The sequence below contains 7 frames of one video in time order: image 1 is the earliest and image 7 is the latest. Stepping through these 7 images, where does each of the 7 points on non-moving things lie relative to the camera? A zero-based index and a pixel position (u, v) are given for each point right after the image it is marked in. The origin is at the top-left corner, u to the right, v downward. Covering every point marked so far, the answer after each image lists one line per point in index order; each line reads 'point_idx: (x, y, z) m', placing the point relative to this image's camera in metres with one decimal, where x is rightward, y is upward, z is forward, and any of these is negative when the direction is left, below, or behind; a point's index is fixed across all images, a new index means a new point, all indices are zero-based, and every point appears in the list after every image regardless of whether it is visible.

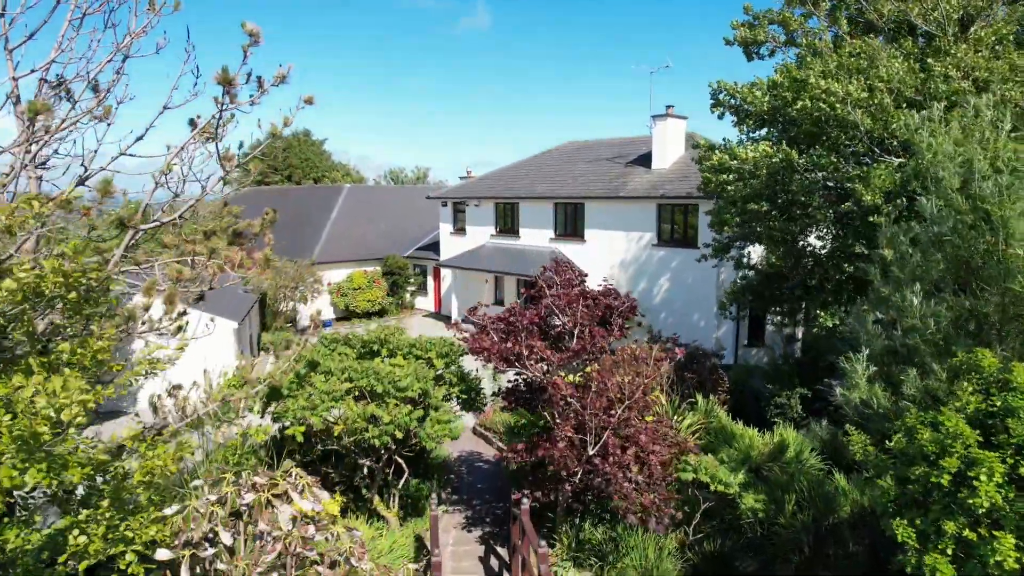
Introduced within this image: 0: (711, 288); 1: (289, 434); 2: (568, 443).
0: (+6.2, 0.0, +18.6) m
1: (-2.6, -1.8, +7.2) m
2: (+0.7, -1.9, +7.3) m
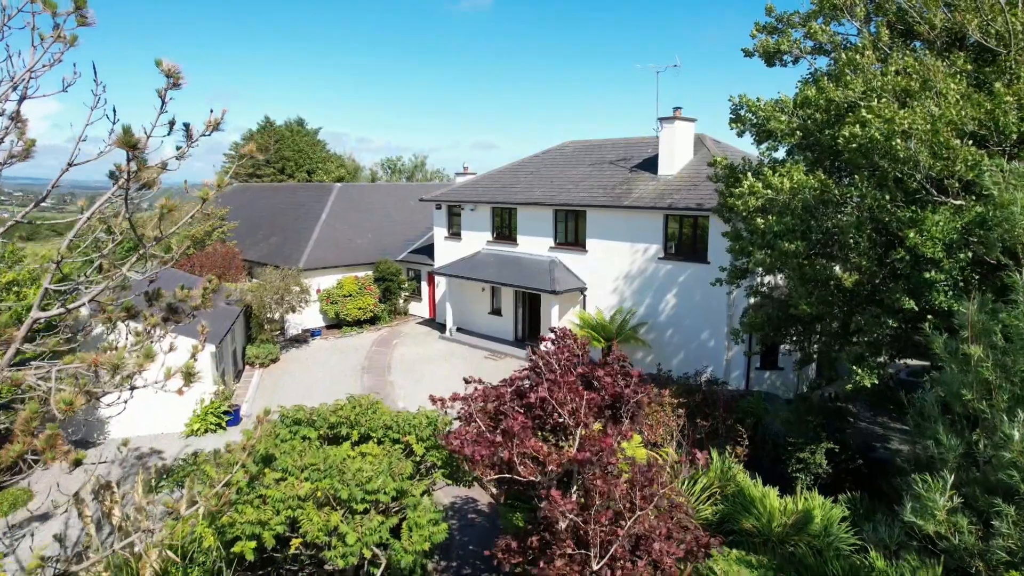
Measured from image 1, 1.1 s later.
0: (+6.1, -0.5, +17.4) m
1: (-2.7, -2.6, +6.0) m
2: (+0.6, -2.7, +6.2) m
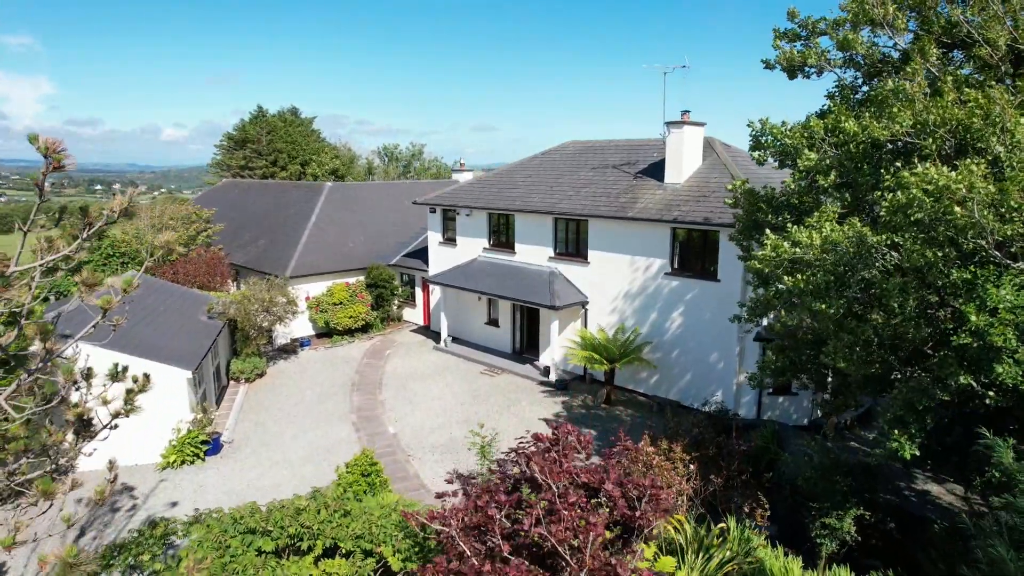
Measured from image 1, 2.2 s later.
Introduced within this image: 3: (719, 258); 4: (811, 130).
0: (+6.0, -1.1, +16.4) m
1: (-2.8, -3.4, +5.0) m
2: (+0.5, -3.6, +5.2) m
3: (+5.6, +0.9, +16.5) m
4: (+4.6, +2.3, +9.3) m
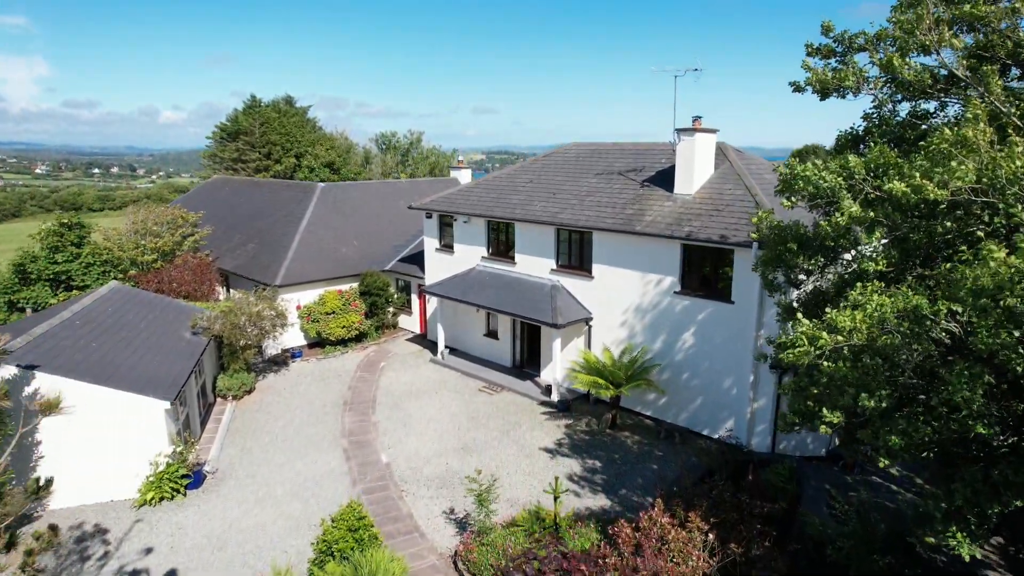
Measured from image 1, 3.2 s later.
0: (+6.0, -1.6, +15.4) m
1: (-2.8, -4.3, +4.1) m
2: (+0.5, -4.4, +4.2) m
3: (+5.6, +0.3, +15.4) m
4: (+4.6, +1.6, +8.2) m
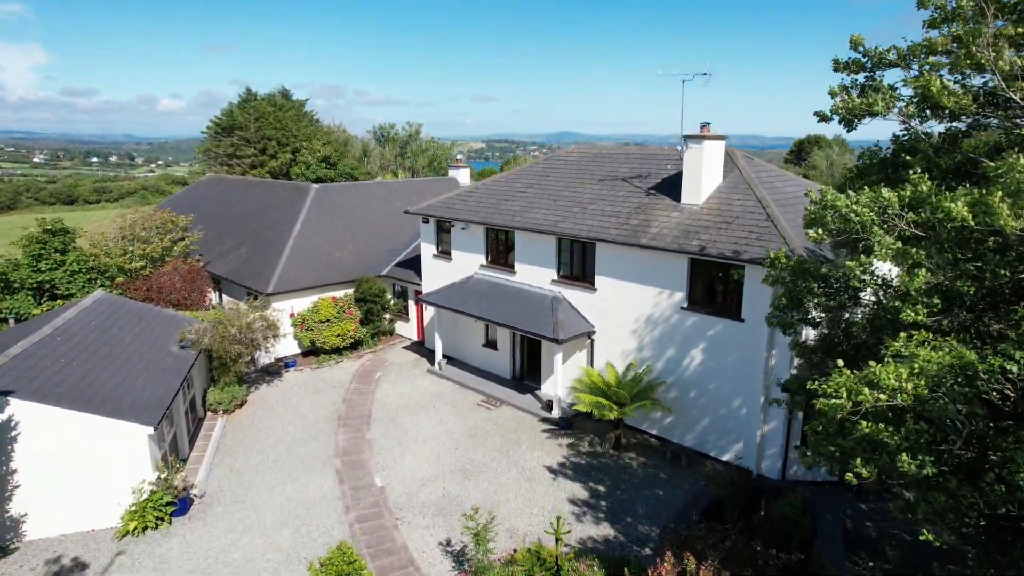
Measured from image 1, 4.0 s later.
0: (+6.0, -2.1, +14.7) m
1: (-2.8, -4.9, +3.4) m
2: (+0.5, -5.1, +3.6) m
3: (+5.6, -0.1, +14.7) m
4: (+4.6, +1.0, +7.4) m
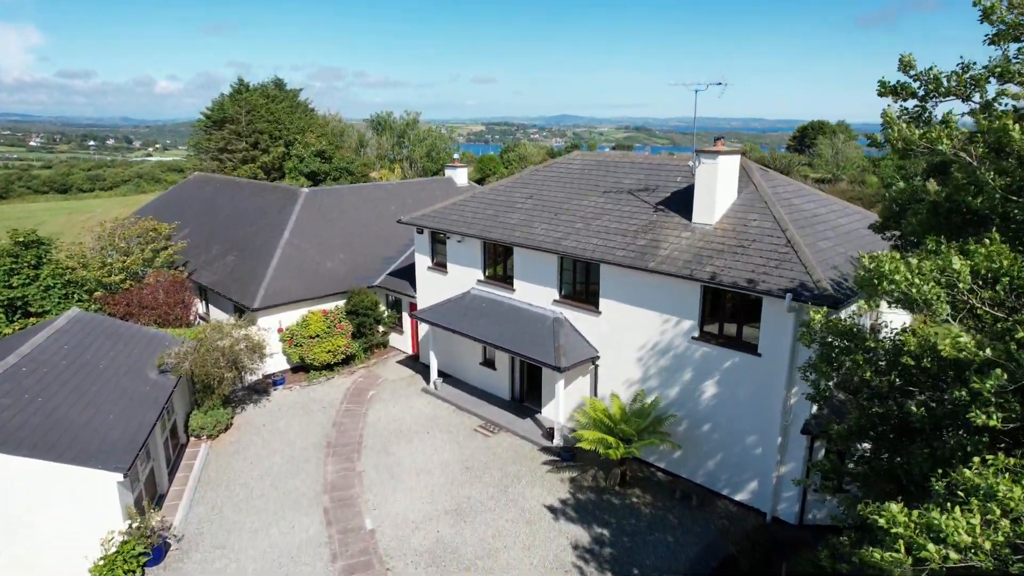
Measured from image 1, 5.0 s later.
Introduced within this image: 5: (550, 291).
0: (+5.9, -2.8, +13.6) m
1: (-2.9, -6.0, +2.5) m
2: (+0.5, -6.1, +2.6) m
3: (+5.6, -0.9, +13.6) m
4: (+4.5, +0.1, +6.3) m
5: (+1.1, -0.1, +18.1) m
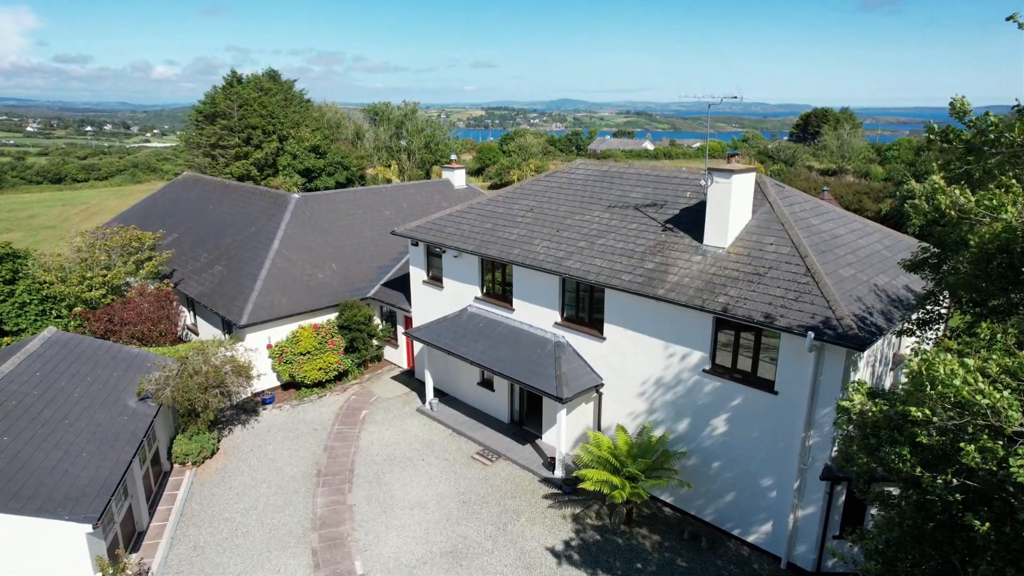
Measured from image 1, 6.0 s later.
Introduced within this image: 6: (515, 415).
0: (+5.9, -3.5, +12.7) m
1: (-2.9, -6.9, +1.6) m
2: (+0.4, -7.0, +1.8) m
3: (+5.6, -1.6, +12.6) m
4: (+4.5, -0.8, +5.3) m
5: (+1.1, -0.7, +17.1) m
6: (+0.1, -4.0, +19.1) m
